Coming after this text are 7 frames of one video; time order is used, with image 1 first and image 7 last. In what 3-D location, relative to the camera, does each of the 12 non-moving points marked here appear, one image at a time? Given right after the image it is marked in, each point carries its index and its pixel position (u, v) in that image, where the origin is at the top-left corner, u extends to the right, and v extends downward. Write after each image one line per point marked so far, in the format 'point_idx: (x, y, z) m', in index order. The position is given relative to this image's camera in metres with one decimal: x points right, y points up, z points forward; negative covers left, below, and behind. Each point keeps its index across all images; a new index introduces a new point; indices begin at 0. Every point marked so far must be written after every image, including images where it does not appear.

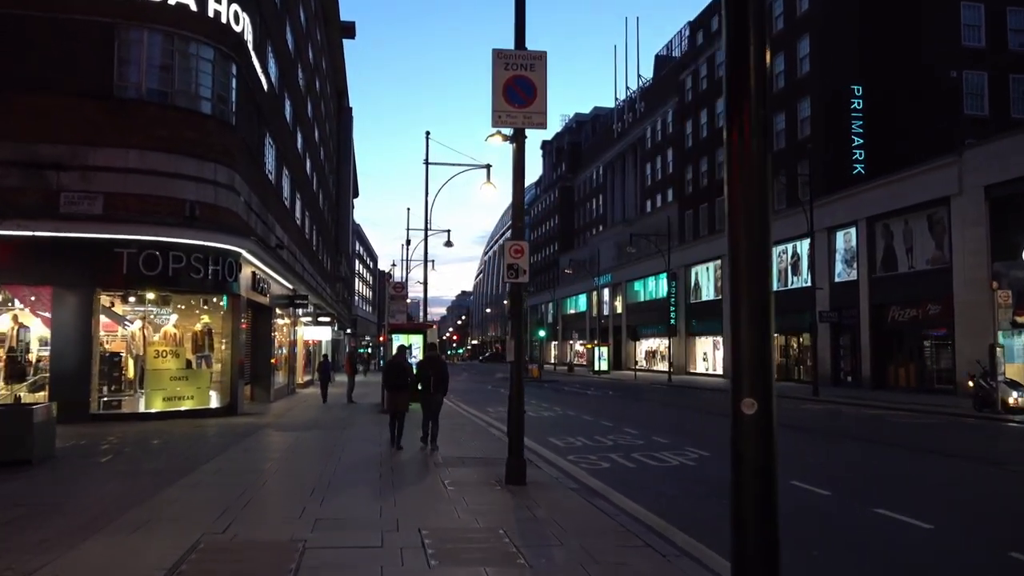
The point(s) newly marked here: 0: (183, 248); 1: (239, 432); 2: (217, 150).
0: (-7.5, +0.9, +19.1) m
1: (-5.9, -3.0, +17.7) m
2: (-7.0, +3.3, +19.8) m
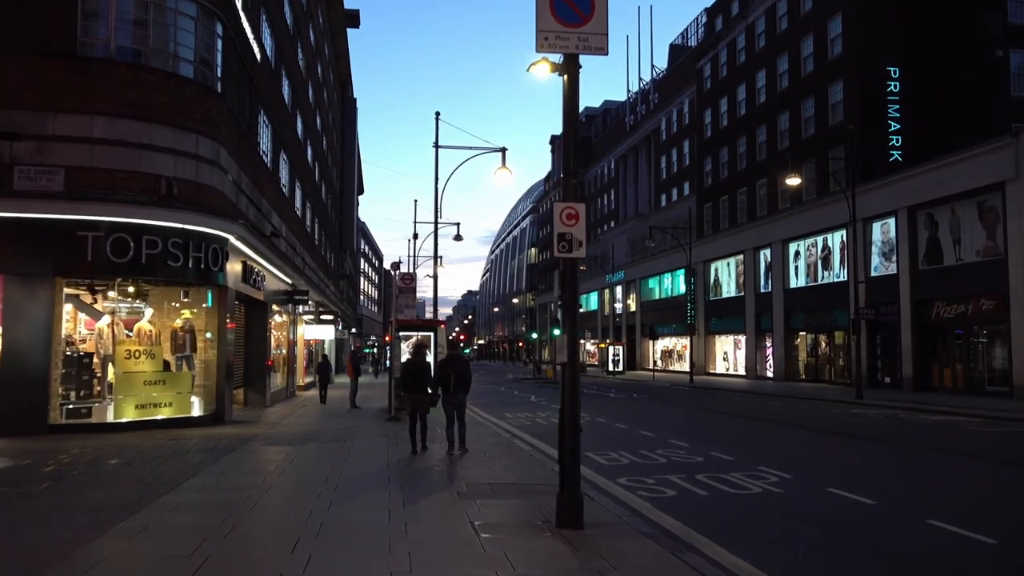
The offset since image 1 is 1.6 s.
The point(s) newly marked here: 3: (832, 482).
0: (-7.0, +1.1, +16.5) m
1: (-5.3, -2.8, +15.1) m
2: (-6.5, +3.5, +17.2) m
3: (+4.4, -2.7, +11.5) m
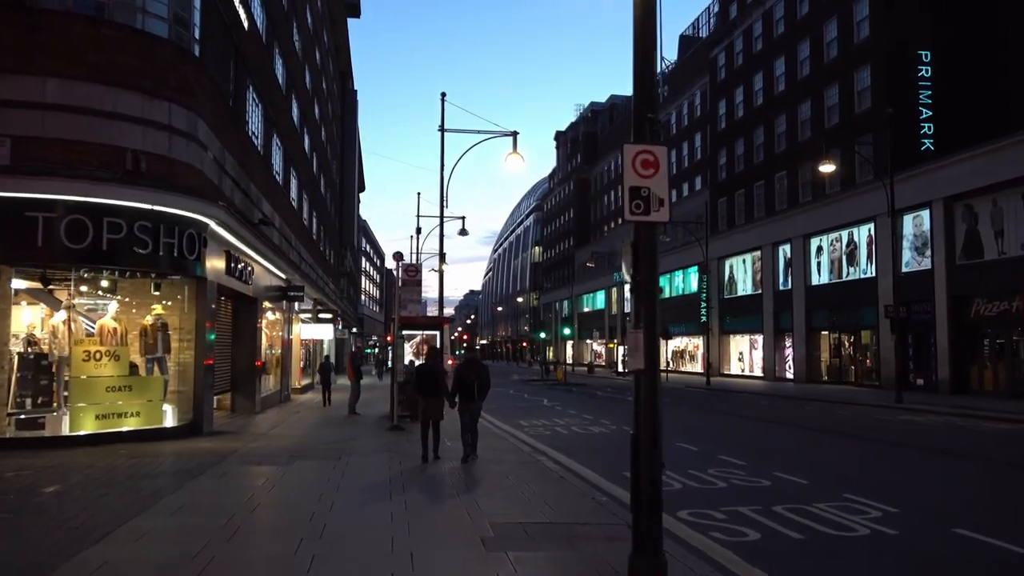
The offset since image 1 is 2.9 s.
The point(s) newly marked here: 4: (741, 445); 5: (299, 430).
0: (-6.6, +1.3, +14.3) m
1: (-4.9, -2.7, +12.8) m
2: (-6.1, +3.6, +14.9) m
3: (+4.8, -2.5, +9.2) m
4: (+4.9, -3.3, +18.0) m
5: (-4.6, -3.0, +18.0) m
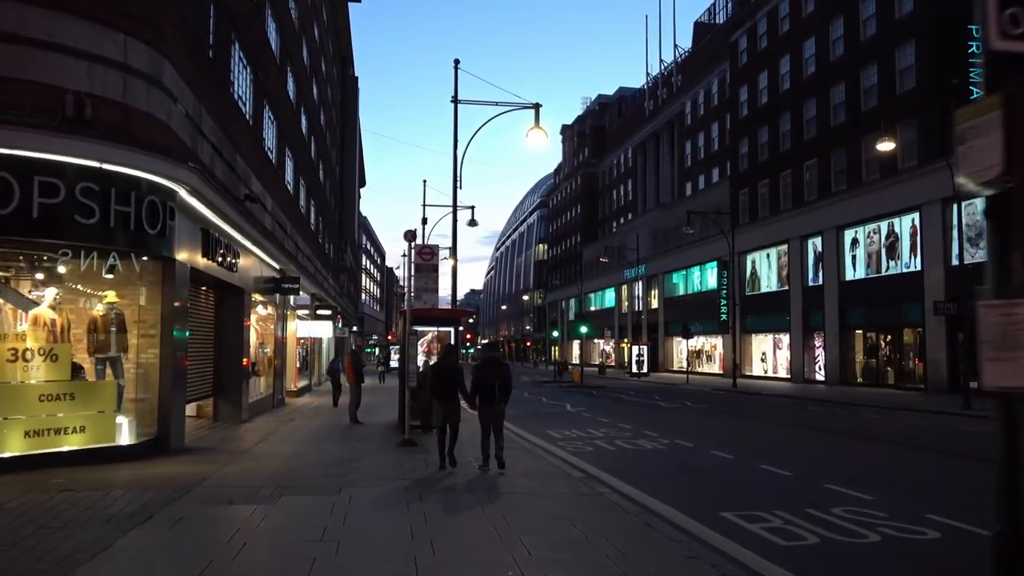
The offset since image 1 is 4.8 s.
0: (-6.0, +1.6, +11.1) m
1: (-4.3, -2.4, +9.7) m
2: (-5.5, +3.9, +11.8) m
3: (+5.4, -2.3, +6.1) m
4: (+5.6, -3.1, +14.9) m
5: (-3.9, -2.8, +14.9) m
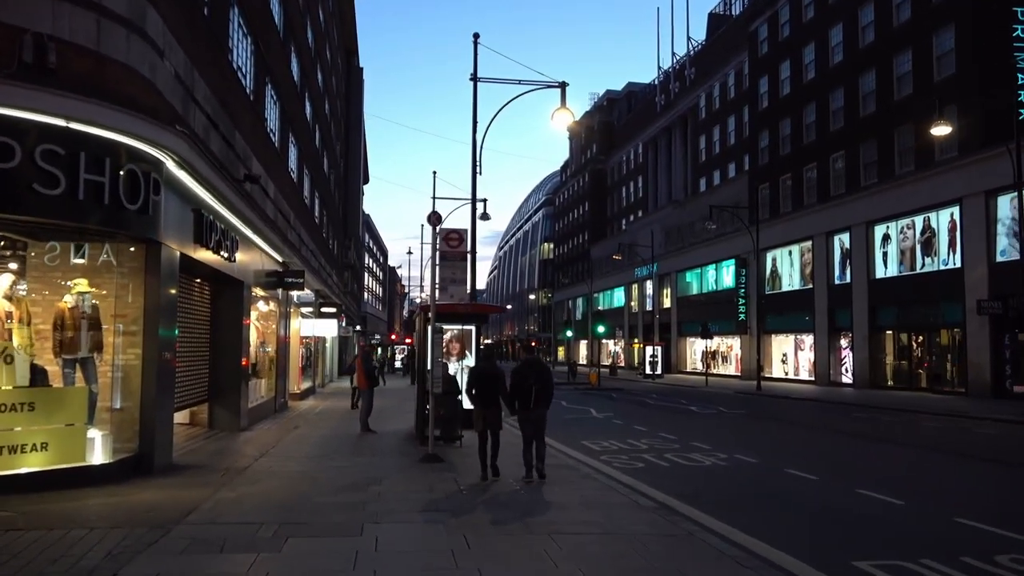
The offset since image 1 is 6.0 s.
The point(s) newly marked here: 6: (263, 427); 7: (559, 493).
0: (-5.3, +1.7, +9.1) m
1: (-3.7, -2.2, +7.7) m
2: (-4.8, +4.1, +9.8) m
3: (+6.1, -2.2, +4.0) m
4: (+6.2, -3.0, +12.8) m
5: (-3.3, -2.6, +12.8) m
6: (-5.7, -3.2, +19.0) m
7: (+0.6, -2.6, +10.6) m
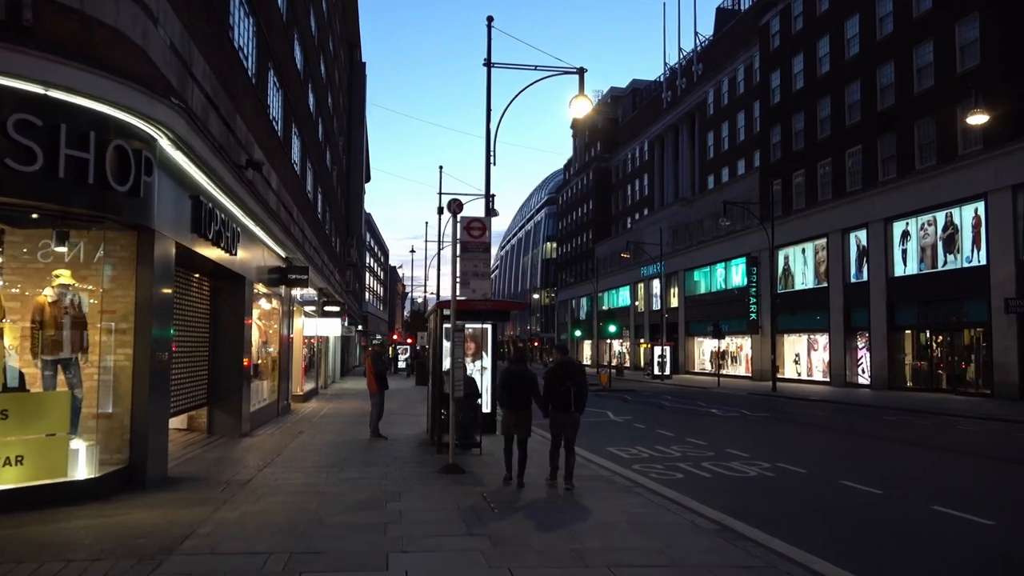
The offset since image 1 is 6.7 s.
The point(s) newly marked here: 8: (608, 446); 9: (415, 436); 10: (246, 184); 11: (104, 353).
0: (-4.9, +1.8, +8.0) m
1: (-3.3, -2.2, +6.5) m
2: (-4.4, +4.1, +8.7) m
3: (+6.5, -2.1, +2.9) m
4: (+6.6, -2.9, +11.7) m
5: (-2.9, -2.6, +11.7) m
6: (-5.3, -3.1, +17.9) m
7: (+1.1, -2.6, +9.4) m
8: (+1.9, -3.1, +16.1) m
9: (-2.0, -3.0, +16.6) m
10: (-4.7, +1.8, +14.6) m
11: (-4.8, -0.8, +9.8) m
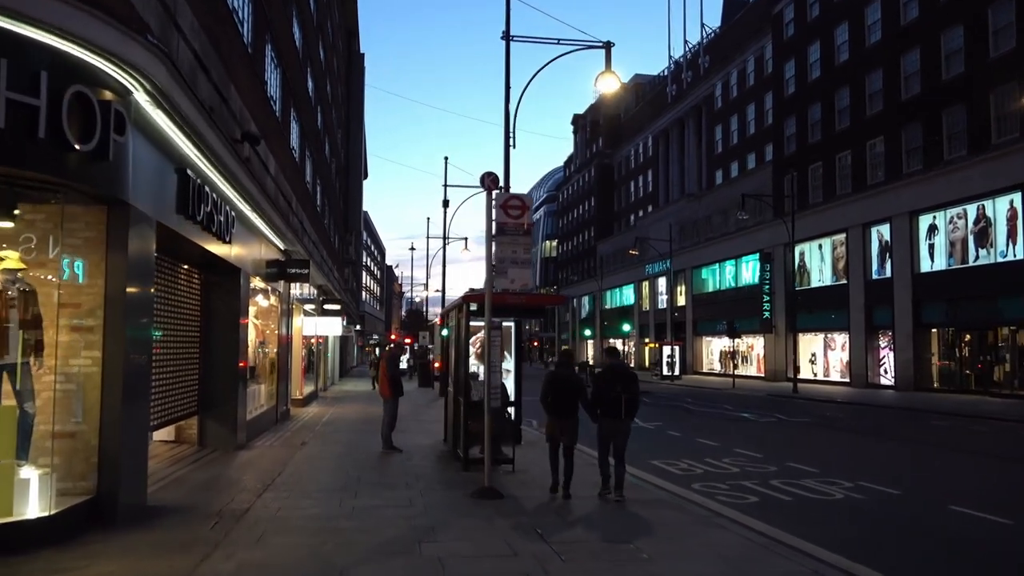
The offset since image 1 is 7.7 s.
0: (-4.4, +1.9, +6.1) m
1: (-2.7, -2.0, +4.7) m
2: (-3.8, +4.3, +6.8) m
3: (+7.1, -2.0, +1.1) m
4: (+7.1, -2.8, +9.9) m
5: (-2.3, -2.4, +9.8) m
6: (-4.8, -3.0, +16.0) m
7: (+1.6, -2.4, +7.6) m
8: (+2.4, -2.9, +14.2) m
9: (-1.4, -2.8, +14.8) m
10: (-4.1, +2.0, +12.7) m
11: (-4.2, -0.6, +7.9) m
